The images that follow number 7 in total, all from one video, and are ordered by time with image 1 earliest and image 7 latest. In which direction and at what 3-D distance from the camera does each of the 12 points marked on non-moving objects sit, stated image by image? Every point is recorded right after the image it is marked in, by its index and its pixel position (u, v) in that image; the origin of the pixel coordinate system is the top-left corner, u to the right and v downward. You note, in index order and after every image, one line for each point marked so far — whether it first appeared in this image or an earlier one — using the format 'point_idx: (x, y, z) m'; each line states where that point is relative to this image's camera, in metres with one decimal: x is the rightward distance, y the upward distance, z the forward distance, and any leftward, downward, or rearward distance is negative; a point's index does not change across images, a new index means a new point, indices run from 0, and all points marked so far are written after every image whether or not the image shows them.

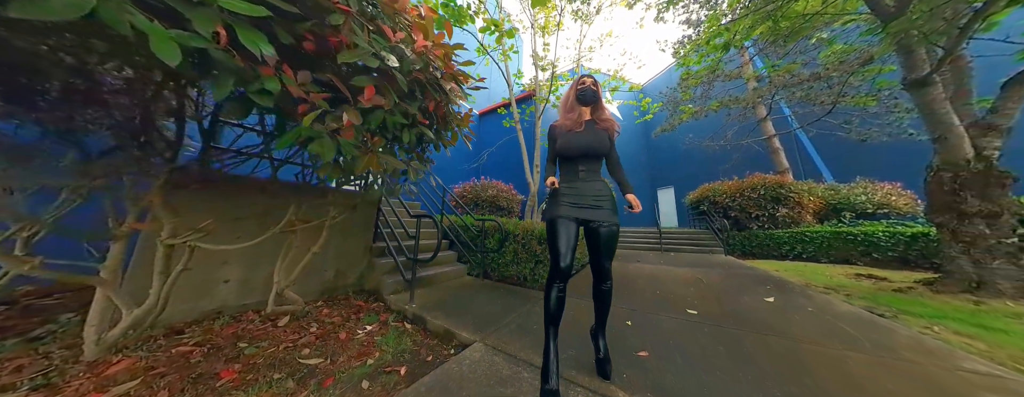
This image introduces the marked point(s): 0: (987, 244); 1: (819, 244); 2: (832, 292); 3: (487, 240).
0: (+5.2, -0.5, +2.6) m
1: (+6.6, -1.0, +4.9) m
2: (+3.8, -1.1, +2.7) m
3: (-0.4, -0.7, +3.7) m
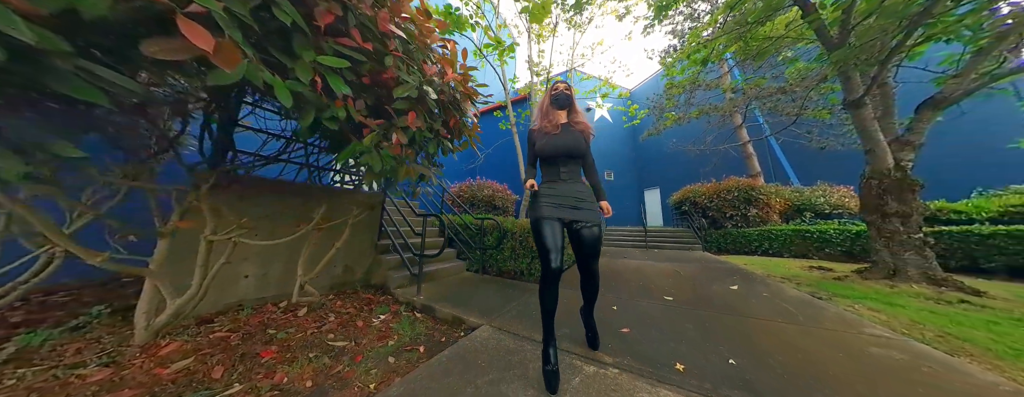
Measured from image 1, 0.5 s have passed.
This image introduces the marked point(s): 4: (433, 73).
0: (+5.2, -0.5, +3.0) m
1: (+6.5, -1.0, +5.4) m
2: (+3.8, -1.1, +3.1) m
3: (-0.5, -0.7, +4.0) m
4: (-0.5, +0.8, +1.4) m
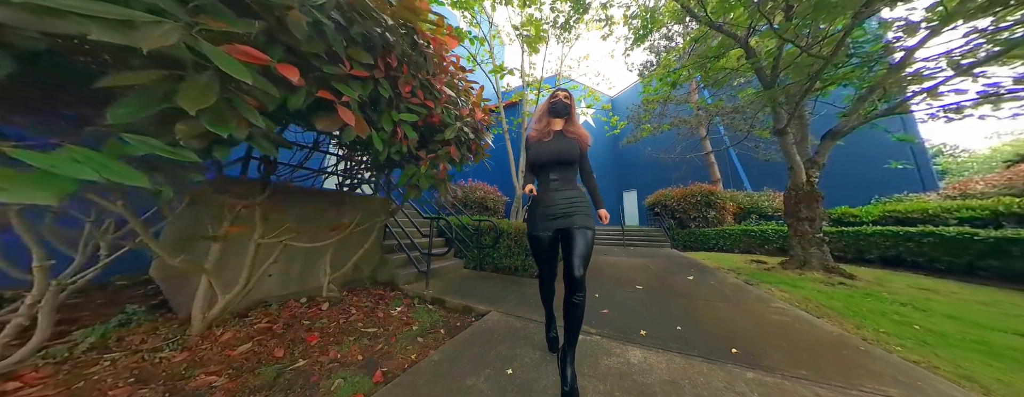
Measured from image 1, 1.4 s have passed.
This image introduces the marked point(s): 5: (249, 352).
0: (+5.2, -0.7, +3.9) m
1: (+6.2, -1.1, +6.4) m
2: (+3.7, -1.3, +3.8) m
3: (-0.6, -0.8, +4.4) m
4: (-0.4, +0.7, +1.8) m
5: (-2.0, -1.2, +1.8) m
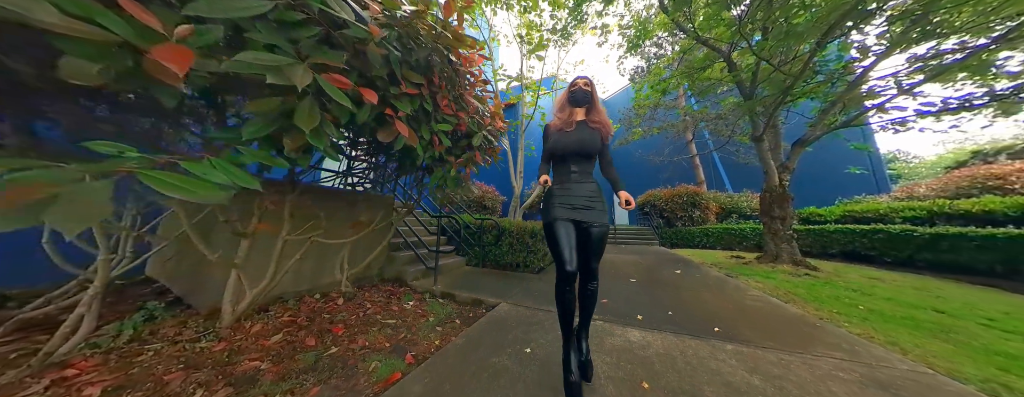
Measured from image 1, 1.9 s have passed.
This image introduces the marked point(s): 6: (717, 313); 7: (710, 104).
0: (+5.2, -0.7, +4.3) m
1: (+6.2, -1.1, +6.8) m
2: (+3.7, -1.3, +4.2) m
3: (-0.5, -0.8, +4.5) m
4: (-0.2, +0.7, +2.0) m
5: (-1.9, -1.2, +1.9) m
6: (+2.1, -1.2, +2.3) m
7: (+5.7, +2.7, +6.5) m
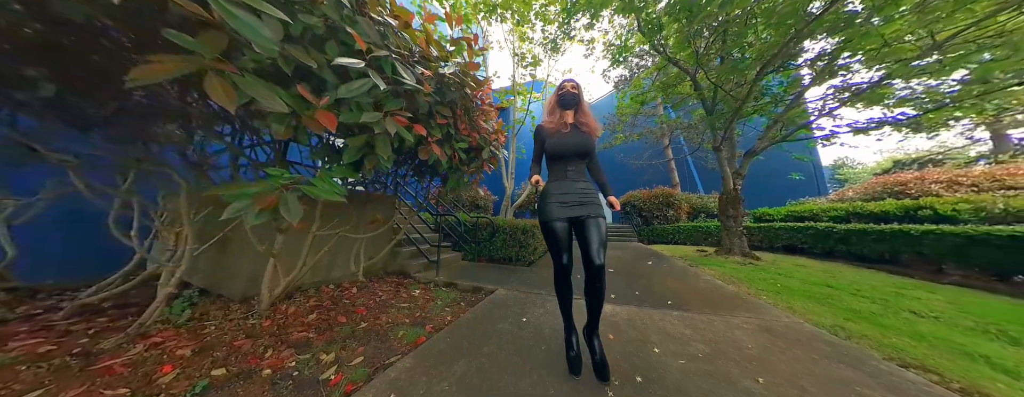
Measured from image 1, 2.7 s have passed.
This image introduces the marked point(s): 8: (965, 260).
0: (+5.0, -0.7, +5.1) m
1: (+5.8, -1.2, +7.6) m
2: (+3.6, -1.3, +4.9) m
3: (-0.7, -0.8, +5.0) m
4: (-0.2, +0.7, +2.4) m
5: (-1.9, -1.2, +2.2) m
6: (+2.1, -1.2, +2.9) m
7: (+5.4, +2.7, +7.3) m
8: (+6.8, -0.9, +3.3) m
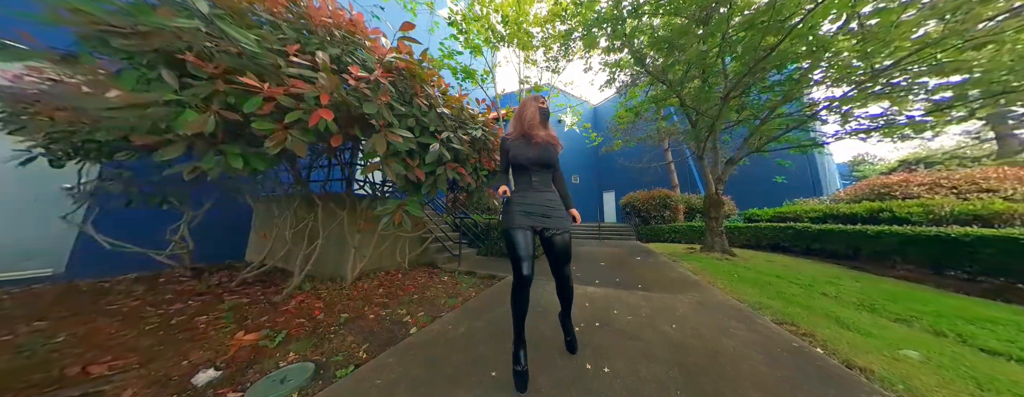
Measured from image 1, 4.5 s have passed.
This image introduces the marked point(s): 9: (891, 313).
0: (+5.3, -0.8, +5.7) m
1: (+6.2, -1.2, +8.2) m
2: (+3.8, -1.4, +5.6) m
3: (-0.5, -0.9, +5.9) m
4: (-0.1, +0.5, +3.3) m
5: (-1.8, -1.3, +3.2) m
6: (+2.2, -1.3, +3.7) m
7: (+5.7, +2.6, +7.9) m
8: (+6.9, -1.0, +3.9) m
9: (+3.9, -1.2, +2.3) m
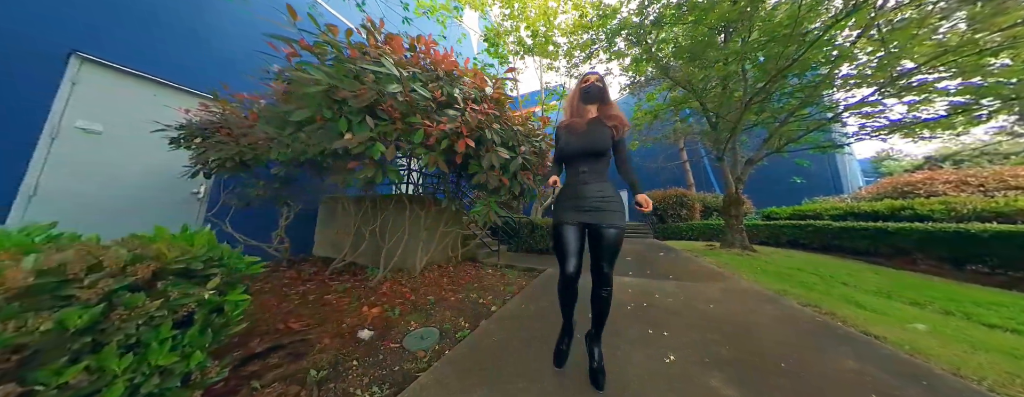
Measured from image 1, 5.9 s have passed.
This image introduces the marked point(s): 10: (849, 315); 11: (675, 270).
0: (+6.0, -0.8, +6.0) m
1: (+7.1, -1.2, +8.5) m
2: (+4.6, -1.4, +5.9) m
3: (+0.3, -0.9, +6.3) m
4: (+0.6, +0.5, +3.7) m
5: (-1.1, -1.4, +3.7) m
6: (+2.9, -1.3, +4.0) m
7: (+6.6, +2.7, +8.1) m
8: (+7.6, -0.9, +4.1) m
9: (+4.6, -1.2, +2.6) m
10: (+3.4, -1.2, +2.3) m
11: (+3.0, -1.3, +4.3) m
